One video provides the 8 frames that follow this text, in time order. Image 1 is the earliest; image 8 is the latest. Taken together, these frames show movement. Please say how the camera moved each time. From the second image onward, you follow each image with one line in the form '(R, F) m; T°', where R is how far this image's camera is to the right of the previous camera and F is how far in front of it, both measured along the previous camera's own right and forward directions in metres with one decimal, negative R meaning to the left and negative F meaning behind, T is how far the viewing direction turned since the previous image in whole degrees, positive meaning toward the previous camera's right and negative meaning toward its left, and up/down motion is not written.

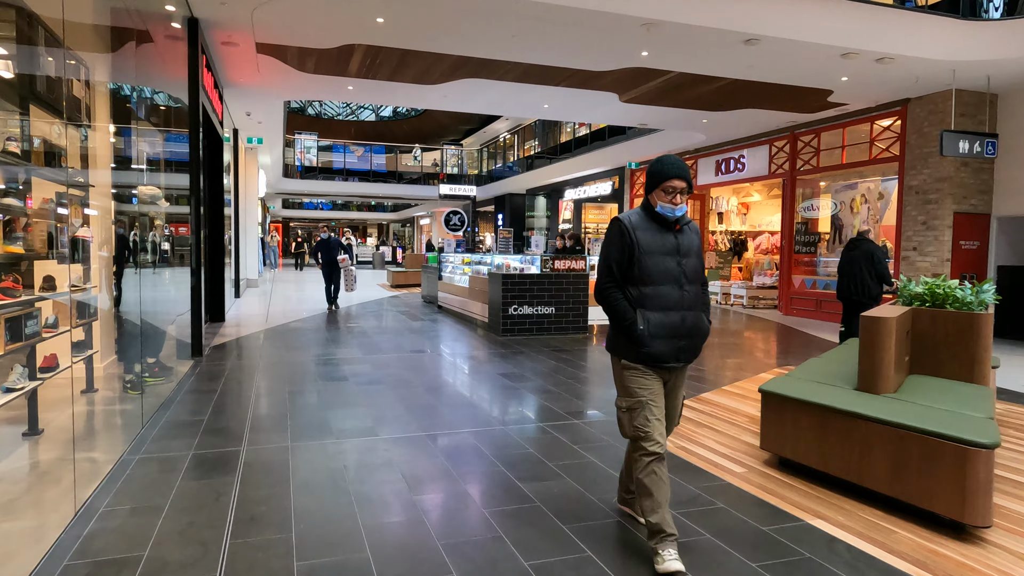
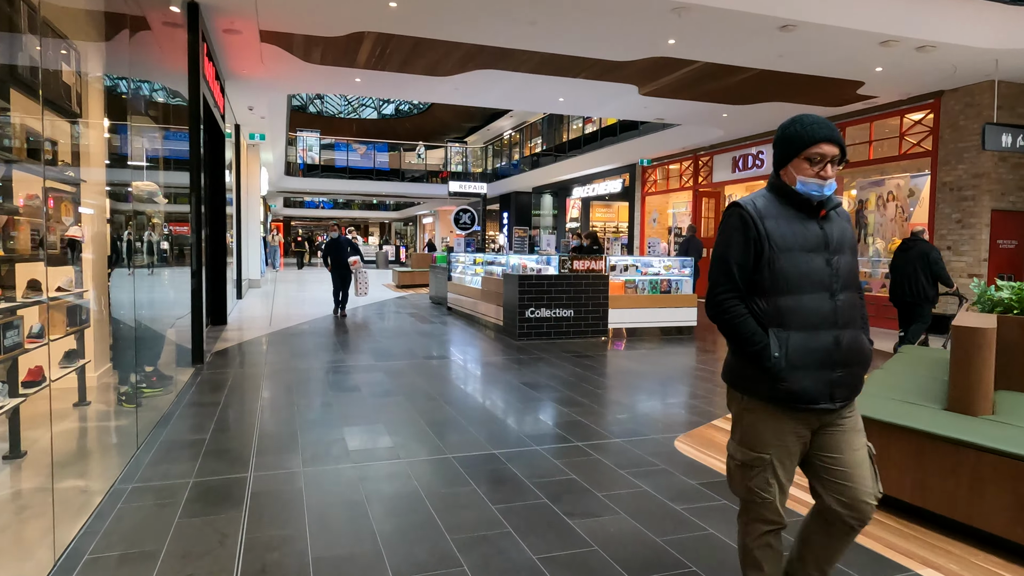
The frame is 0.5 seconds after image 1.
(-0.2, +0.4) m; 0°
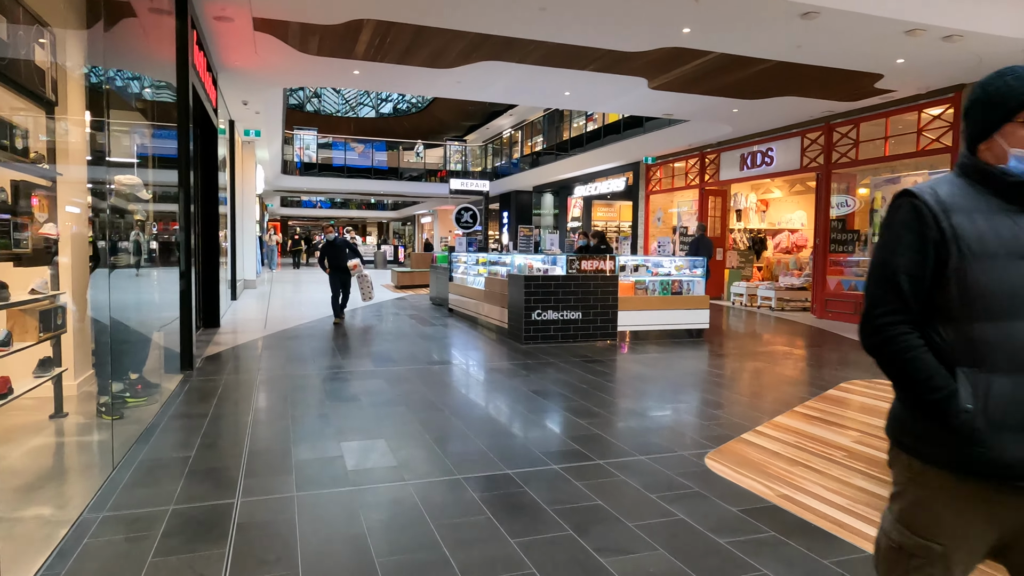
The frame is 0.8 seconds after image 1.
(-0.1, +0.3) m; 0°
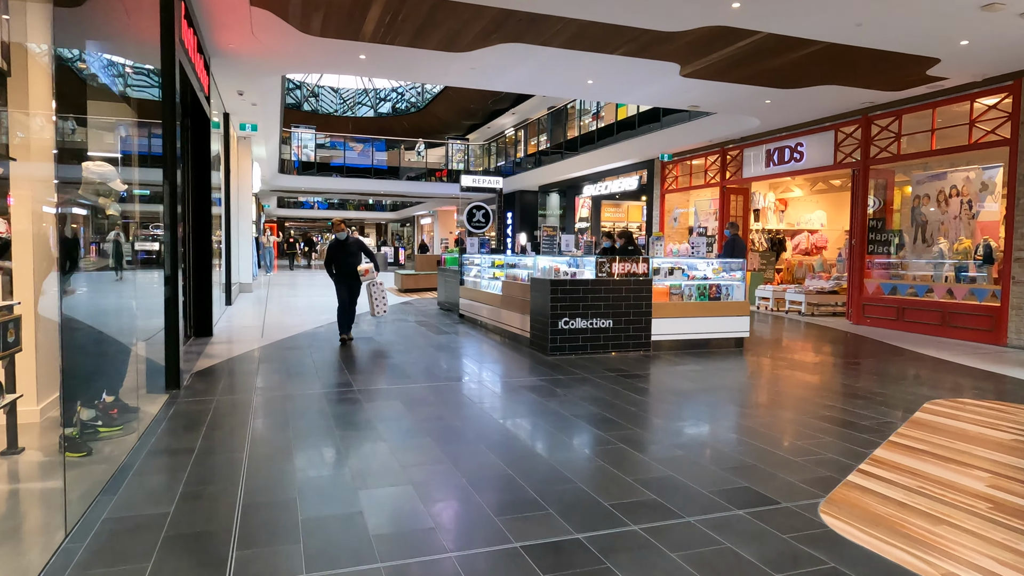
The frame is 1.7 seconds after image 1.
(-0.3, +0.7) m; 0°
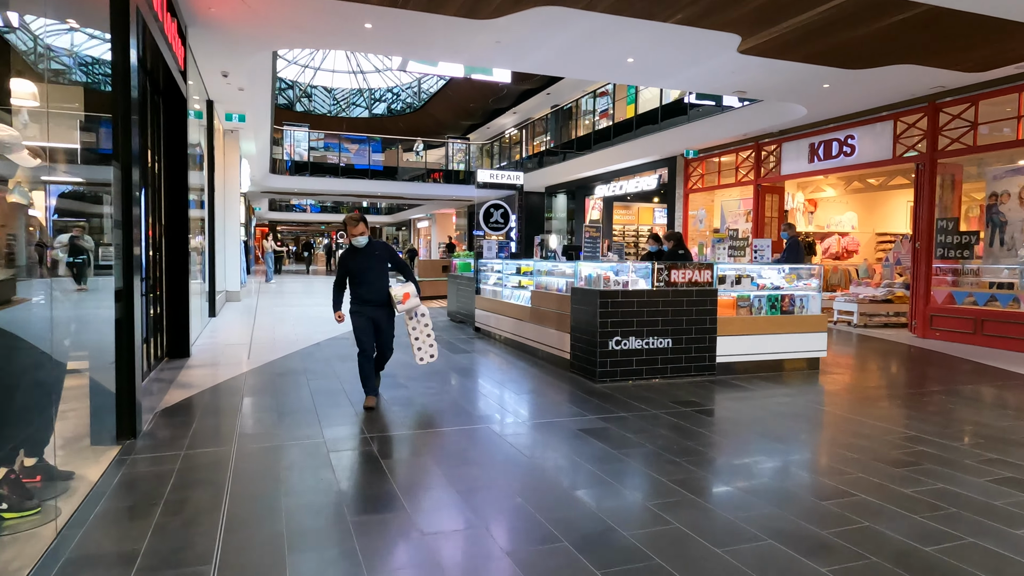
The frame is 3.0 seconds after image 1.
(-0.4, +1.1) m; +1°
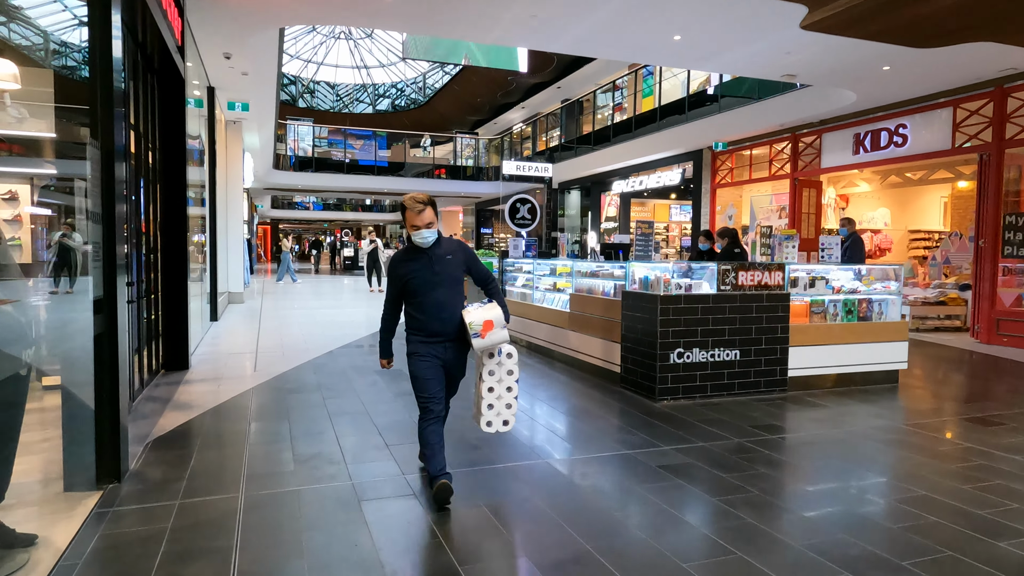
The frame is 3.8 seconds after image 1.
(-0.3, +0.7) m; 0°
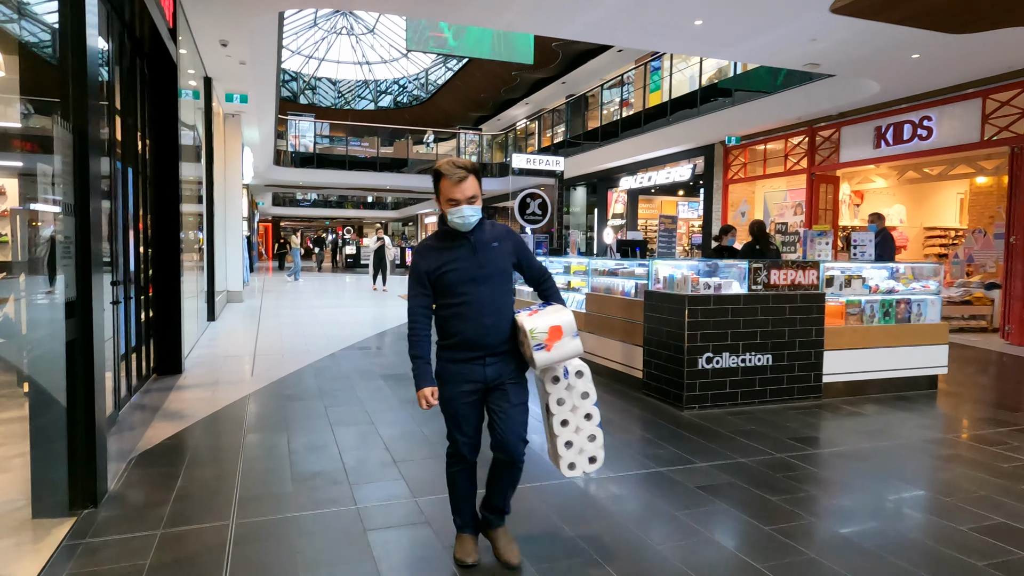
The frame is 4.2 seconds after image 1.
(-0.1, +0.3) m; 0°
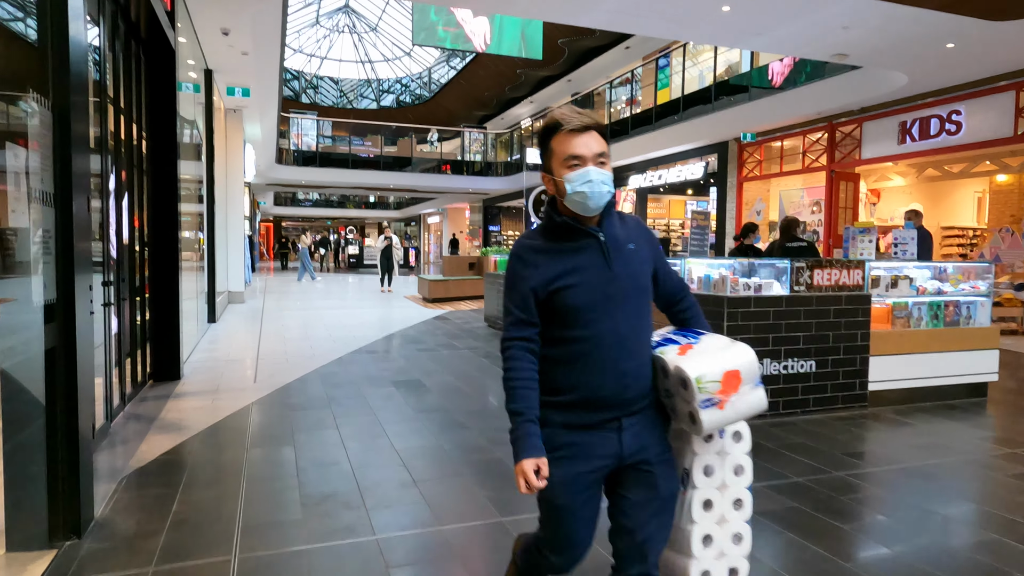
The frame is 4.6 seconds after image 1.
(-0.1, +0.3) m; 0°
